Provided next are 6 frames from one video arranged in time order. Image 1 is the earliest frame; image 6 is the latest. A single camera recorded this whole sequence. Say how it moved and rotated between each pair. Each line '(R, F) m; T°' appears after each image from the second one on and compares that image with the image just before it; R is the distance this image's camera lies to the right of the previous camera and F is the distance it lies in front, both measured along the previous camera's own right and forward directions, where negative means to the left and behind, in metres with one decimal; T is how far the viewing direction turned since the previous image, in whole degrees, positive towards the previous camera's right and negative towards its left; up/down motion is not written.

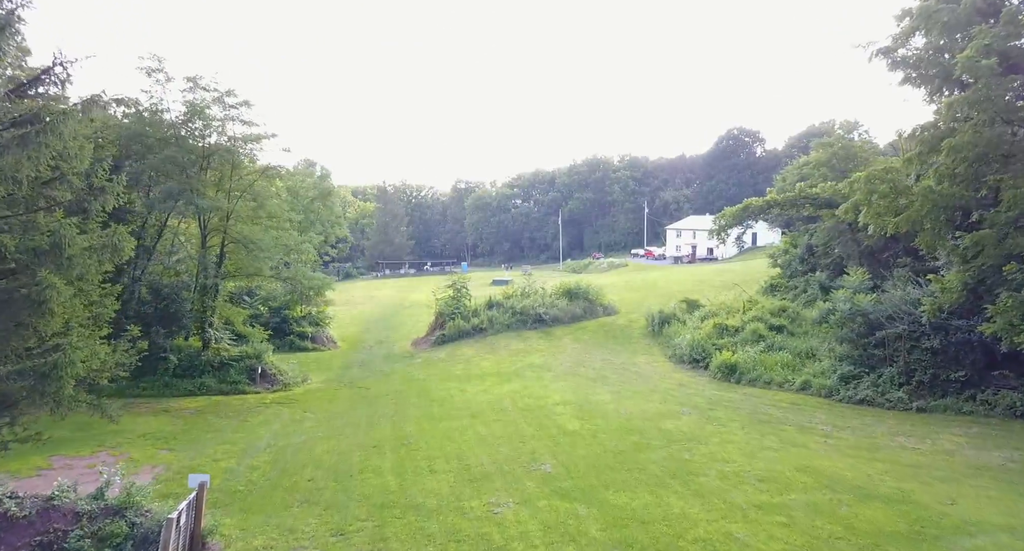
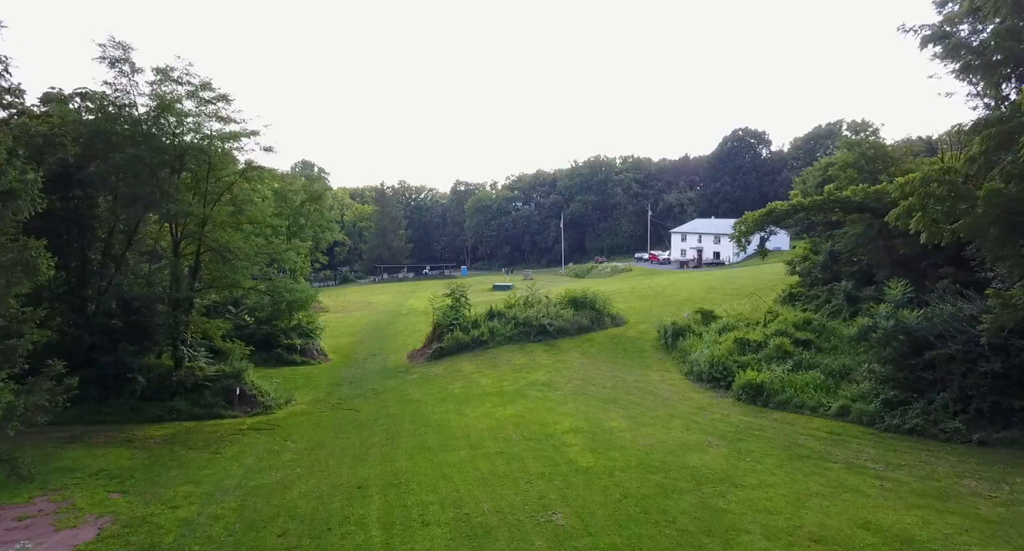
(-0.1, +1.7) m; 0°
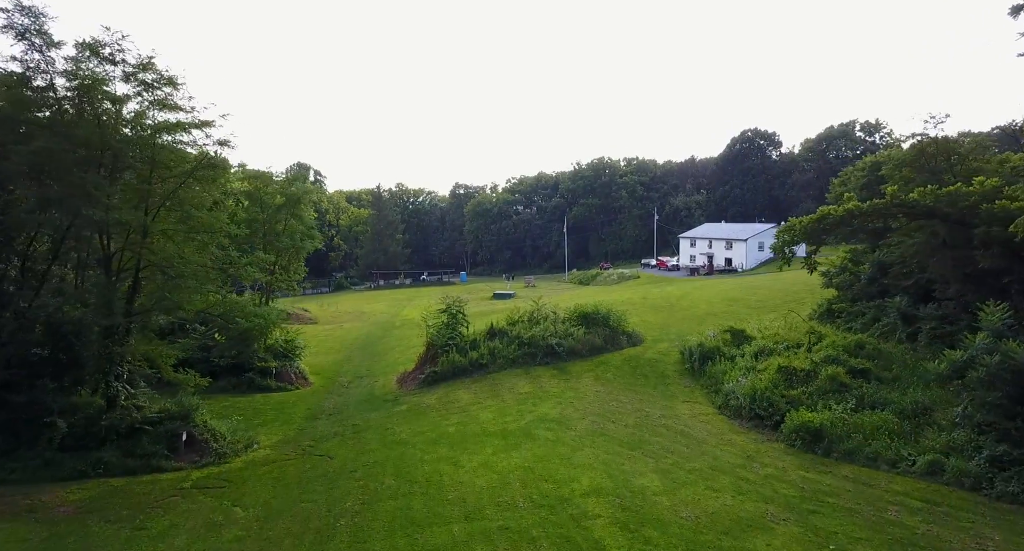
(-0.1, +3.0) m; 0°
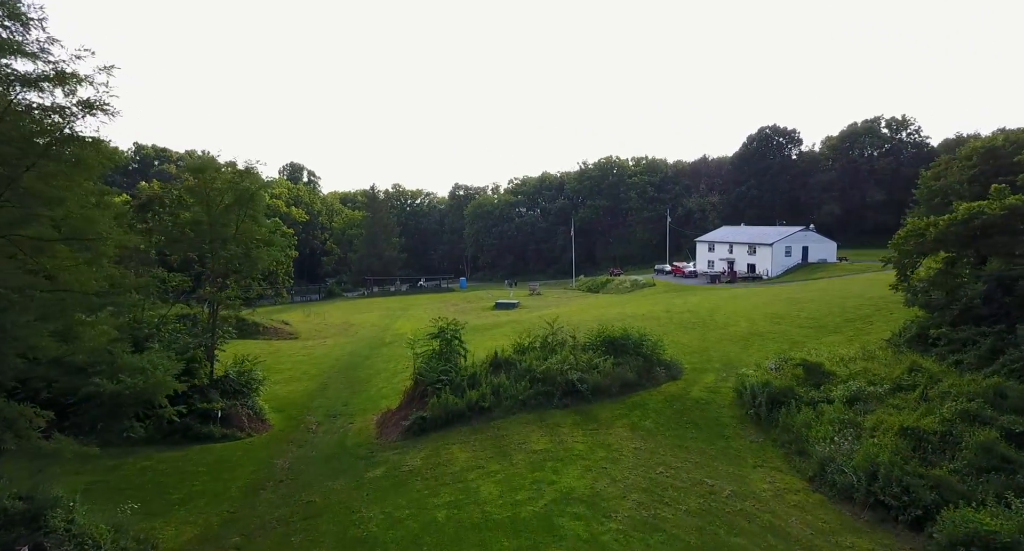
(-0.2, +4.9) m; 0°
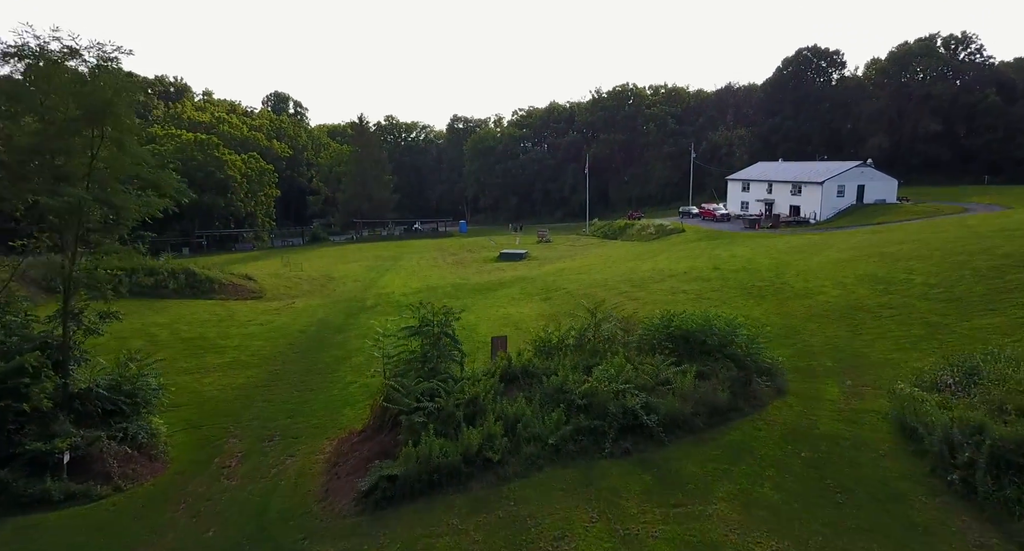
(-0.4, +7.3) m; 0°
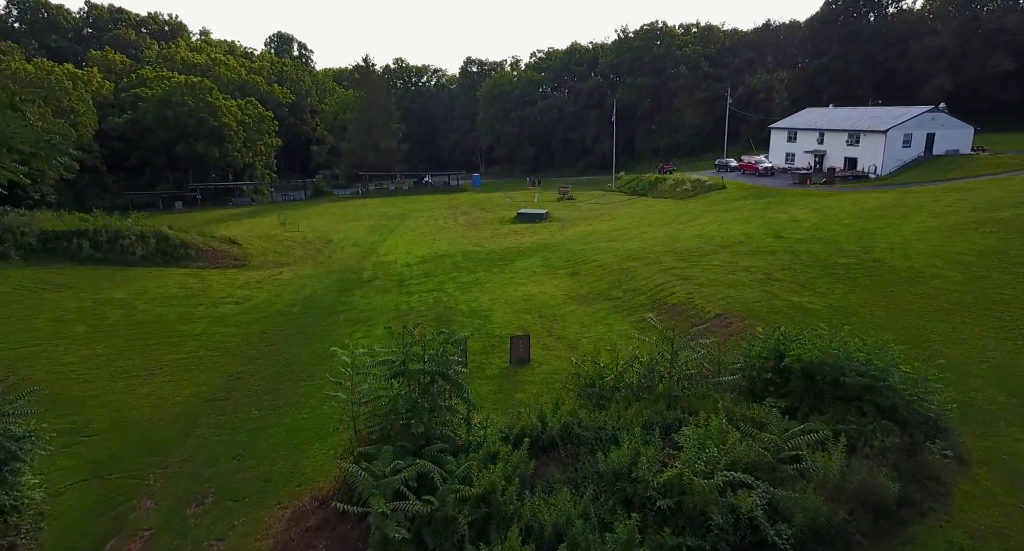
(-0.3, +4.7) m; -1°
